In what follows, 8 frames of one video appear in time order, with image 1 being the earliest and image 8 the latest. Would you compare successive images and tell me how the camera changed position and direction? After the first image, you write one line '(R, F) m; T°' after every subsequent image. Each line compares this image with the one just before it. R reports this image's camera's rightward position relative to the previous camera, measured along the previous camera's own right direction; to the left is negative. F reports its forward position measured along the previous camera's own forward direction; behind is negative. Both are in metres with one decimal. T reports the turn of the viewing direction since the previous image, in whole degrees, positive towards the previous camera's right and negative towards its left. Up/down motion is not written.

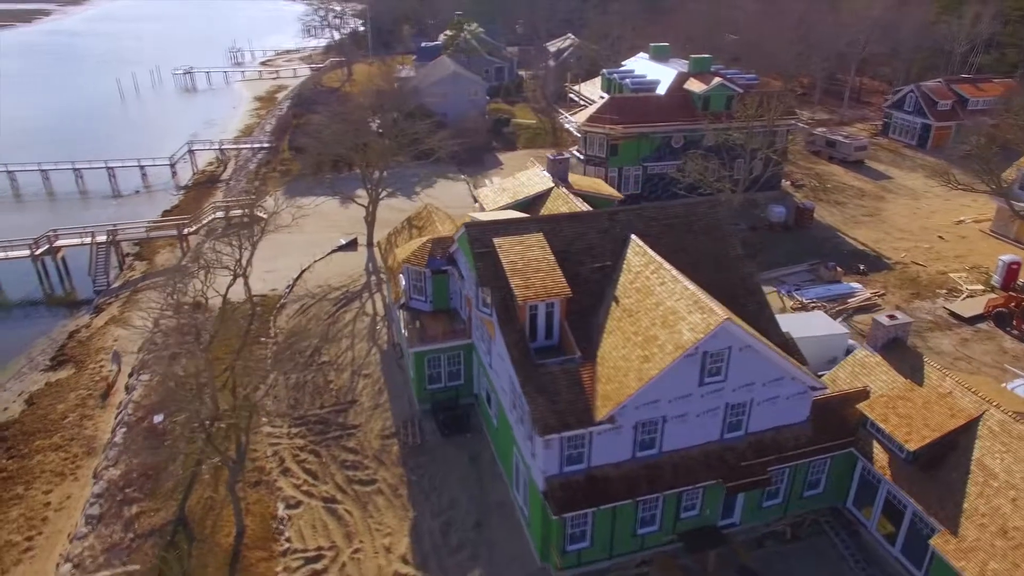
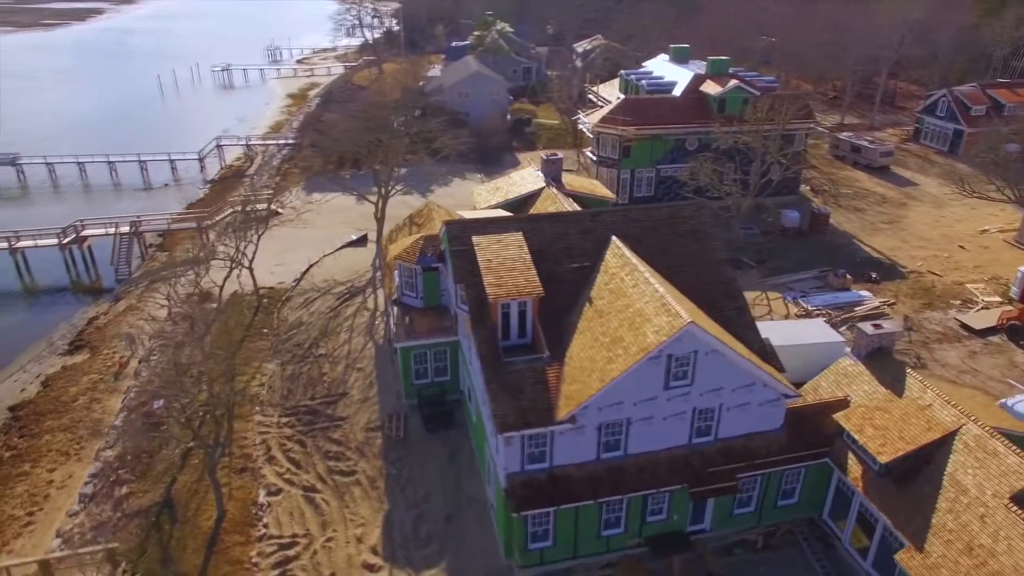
(+2.0, -0.1) m; -3°
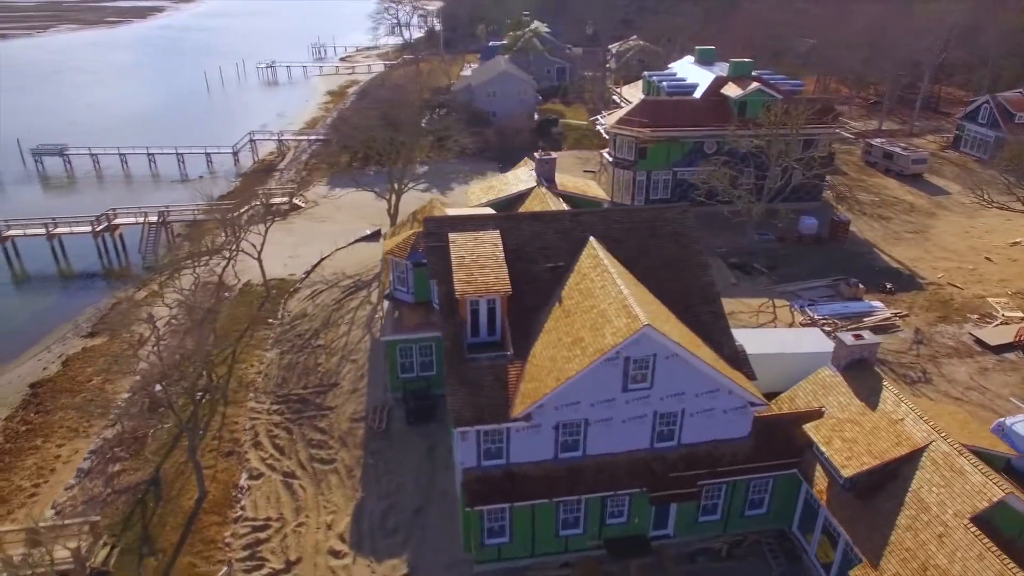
(+2.3, -0.1) m; -4°
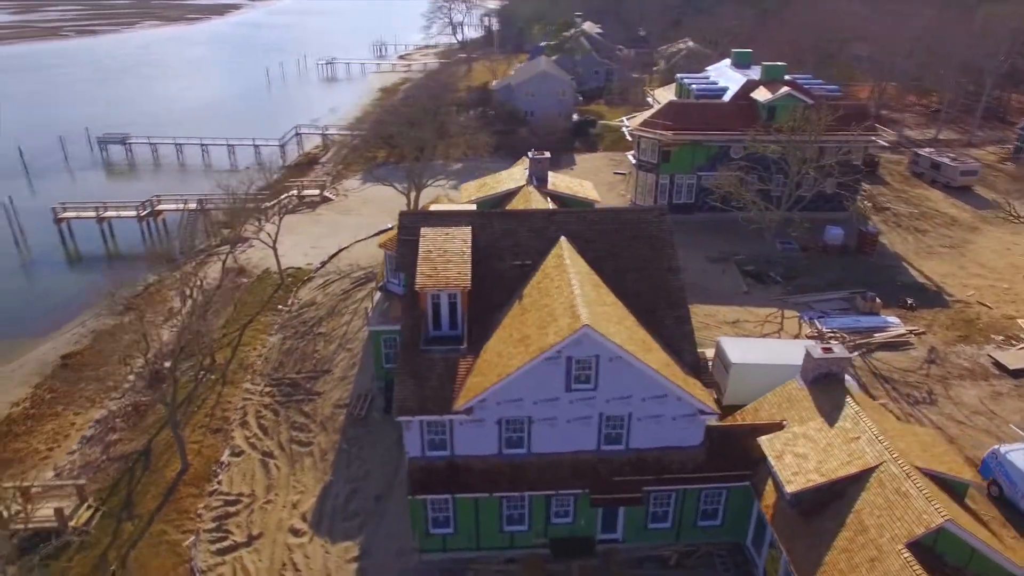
(+3.2, -0.1) m; -5°
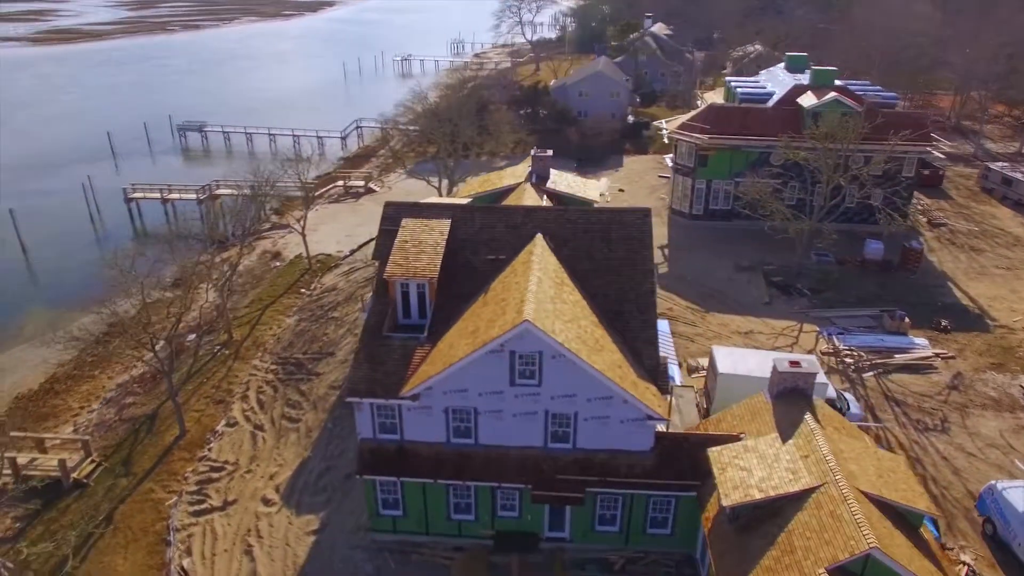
(+3.6, 0.0) m; -7°
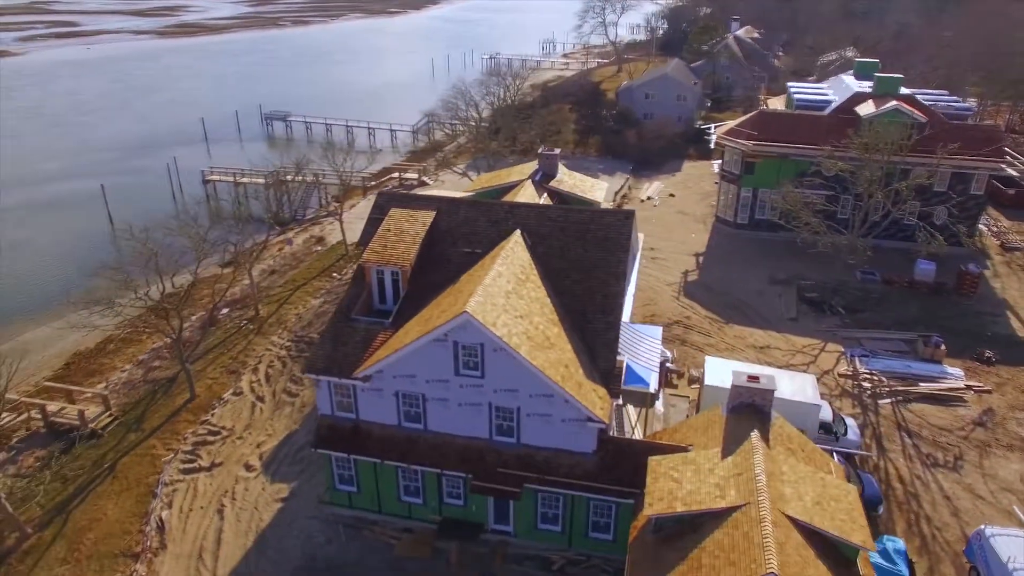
(+4.0, 0.0) m; -8°
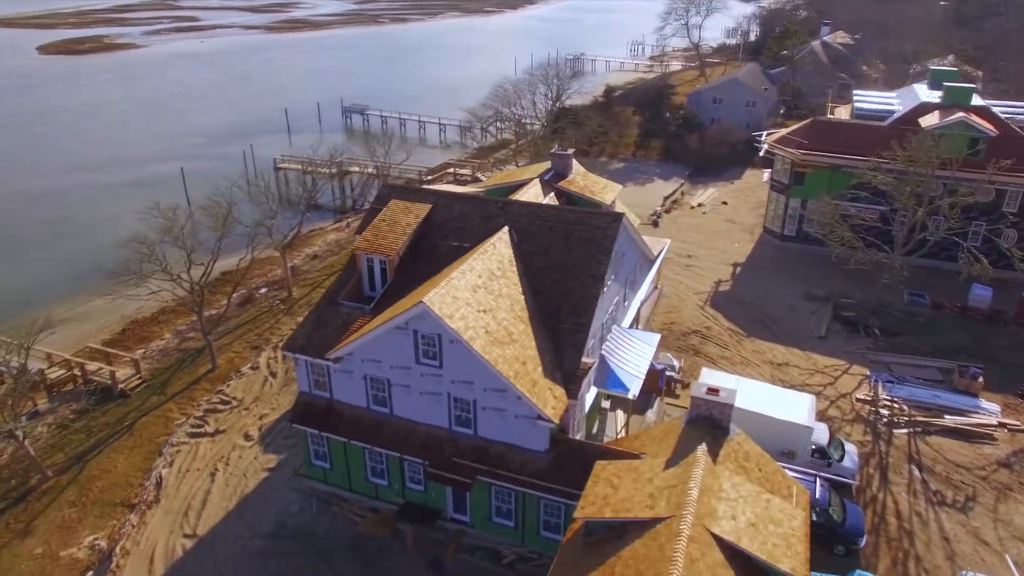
(+3.6, 0.0) m; -7°
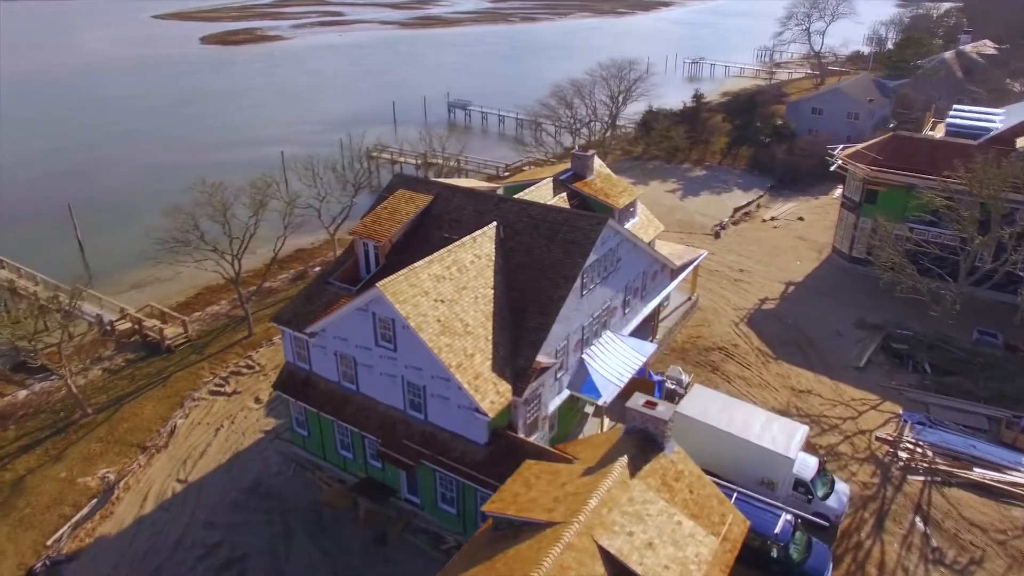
(+4.8, +0.2) m; -10°
